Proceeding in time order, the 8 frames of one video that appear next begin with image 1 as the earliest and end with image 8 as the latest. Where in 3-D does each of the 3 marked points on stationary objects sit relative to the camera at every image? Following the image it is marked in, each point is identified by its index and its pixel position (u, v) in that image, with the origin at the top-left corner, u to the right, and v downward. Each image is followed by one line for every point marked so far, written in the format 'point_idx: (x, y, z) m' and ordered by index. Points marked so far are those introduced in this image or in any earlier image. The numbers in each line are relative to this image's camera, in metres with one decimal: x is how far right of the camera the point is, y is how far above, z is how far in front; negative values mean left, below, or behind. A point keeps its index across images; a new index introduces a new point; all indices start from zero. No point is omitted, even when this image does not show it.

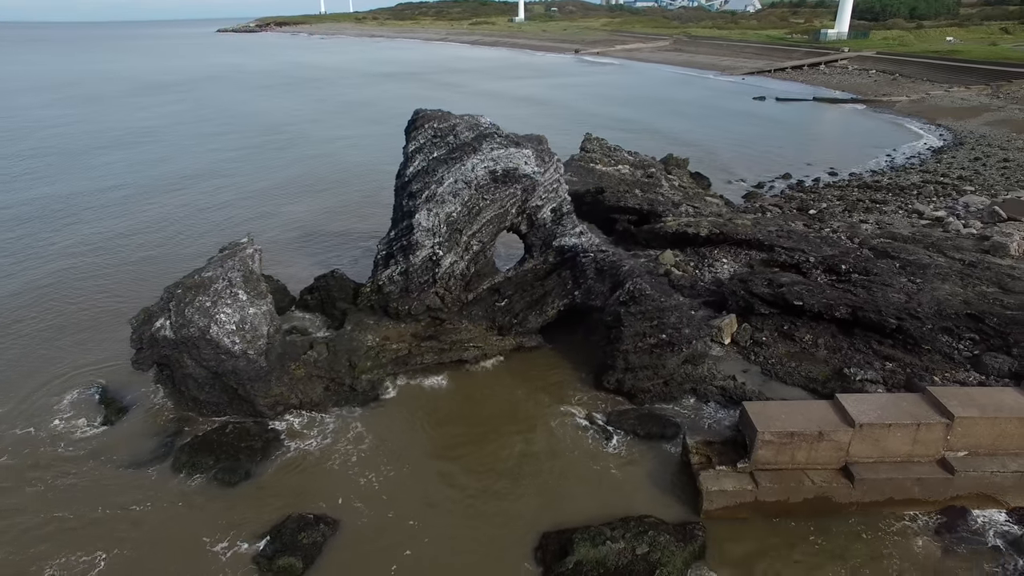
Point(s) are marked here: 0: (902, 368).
0: (+8.3, -1.7, +13.8) m
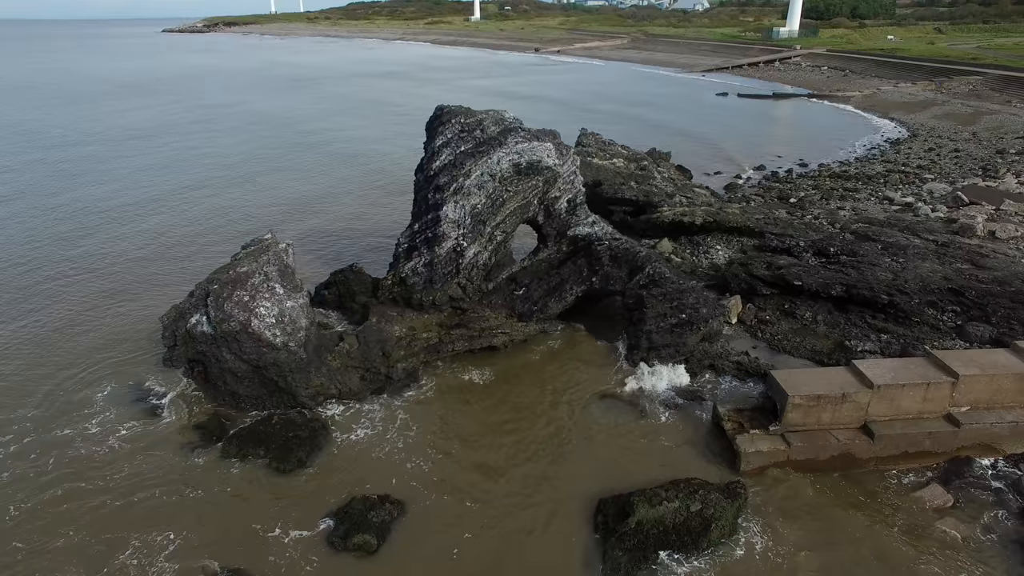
0: (+9.0, -1.2, +15.1) m
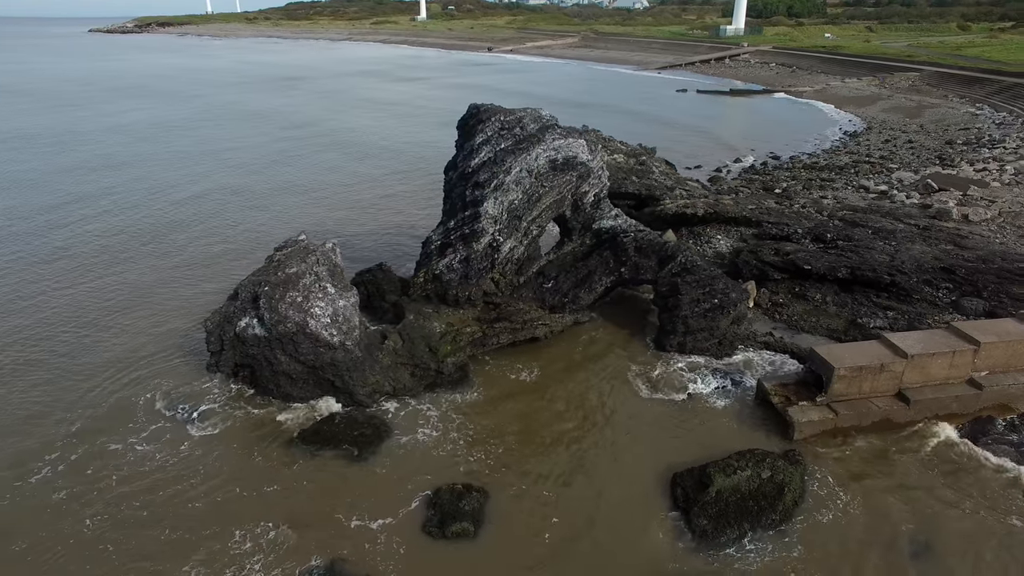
0: (+9.9, -0.7, +16.4) m
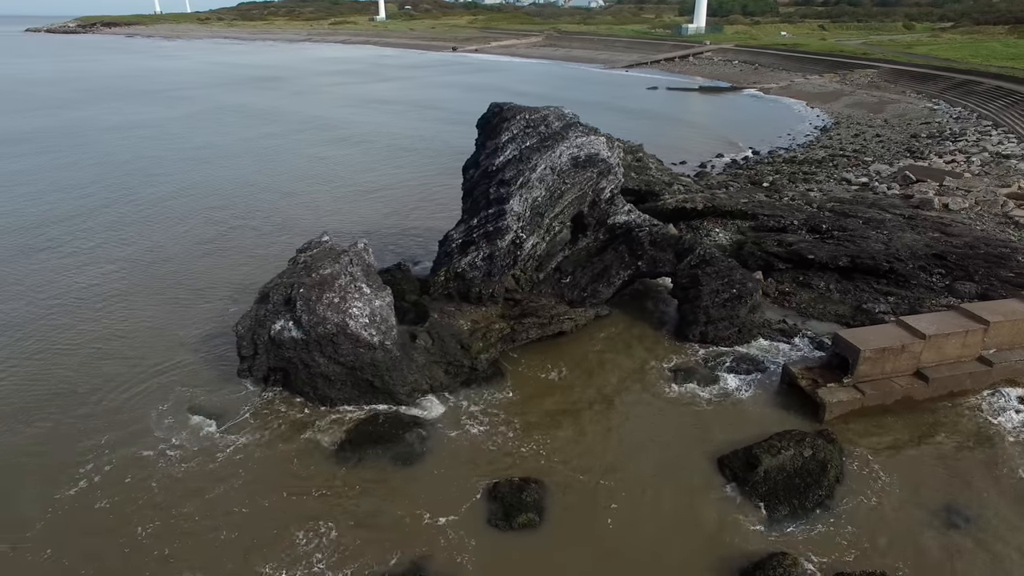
0: (+10.4, -0.3, +17.2) m
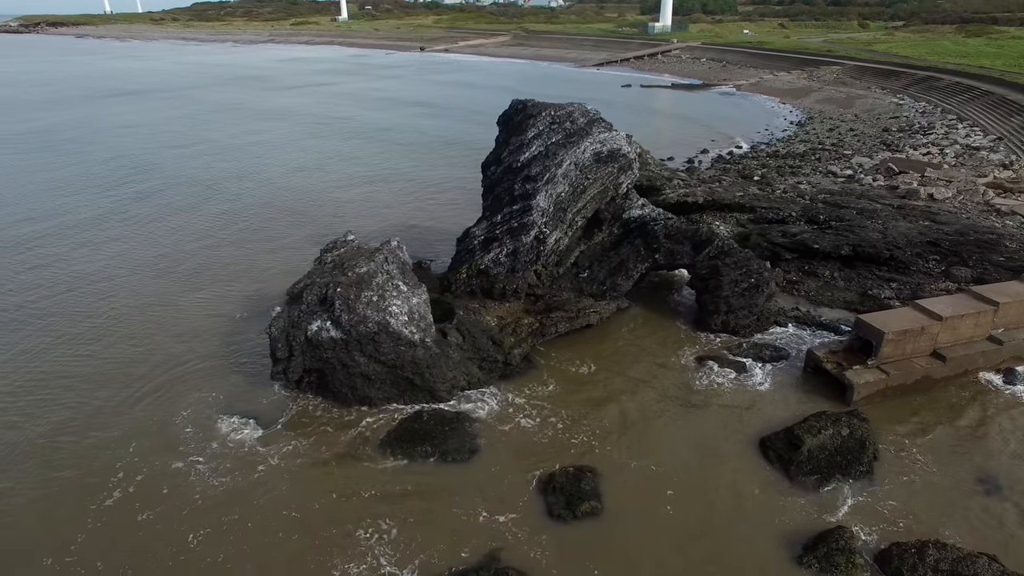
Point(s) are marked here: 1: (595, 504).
0: (+11.0, +0.1, +18.0) m
1: (+1.4, -3.7, +10.9) m
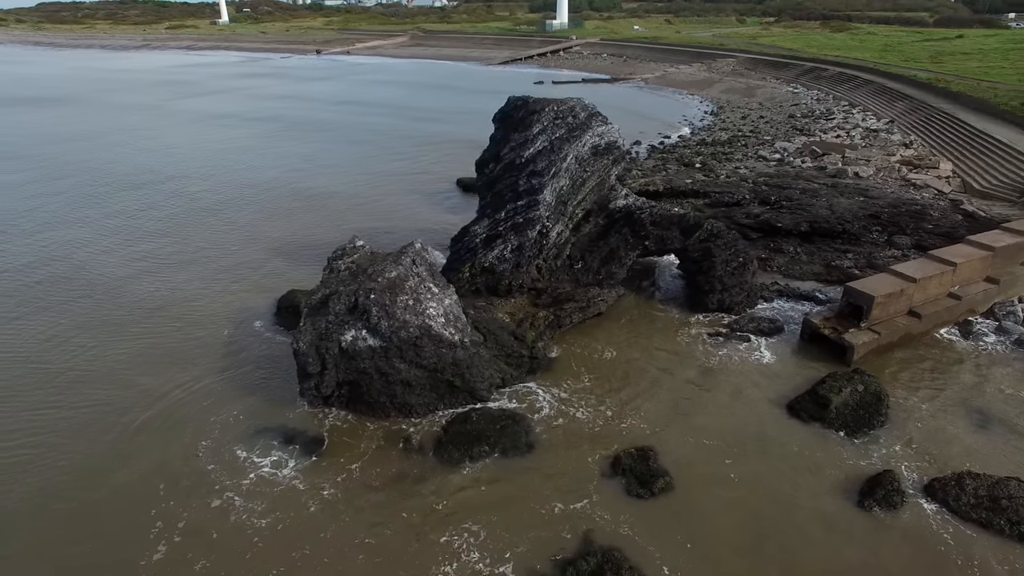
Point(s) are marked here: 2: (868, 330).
0: (+10.7, +1.0, +19.9) m
1: (+2.7, -3.4, +11.4) m
2: (+8.4, -1.0, +15.2) m
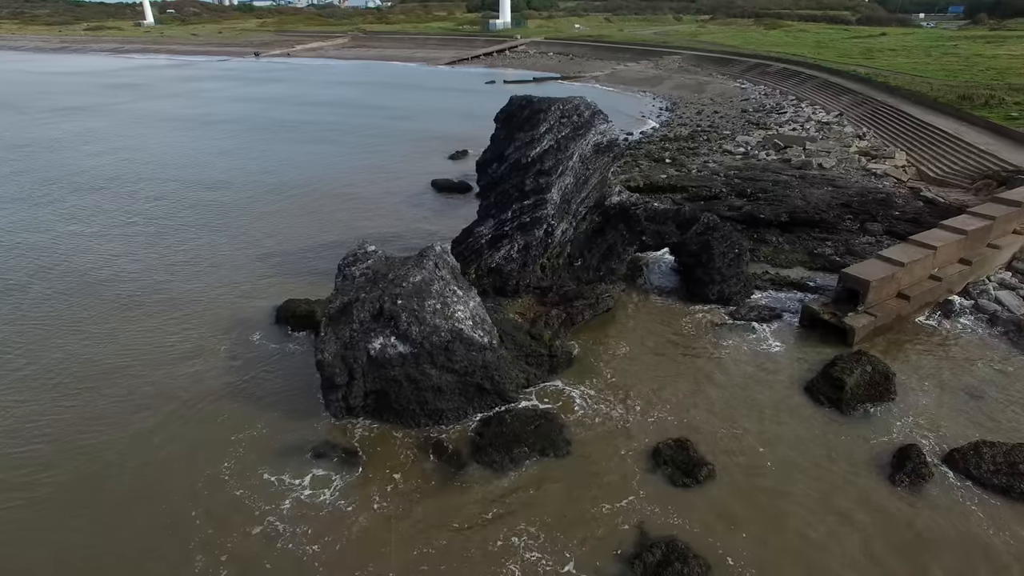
0: (+10.5, +1.5, +20.9) m
1: (+3.5, -3.3, +11.7) m
2: (+8.7, -0.6, +16.0) m
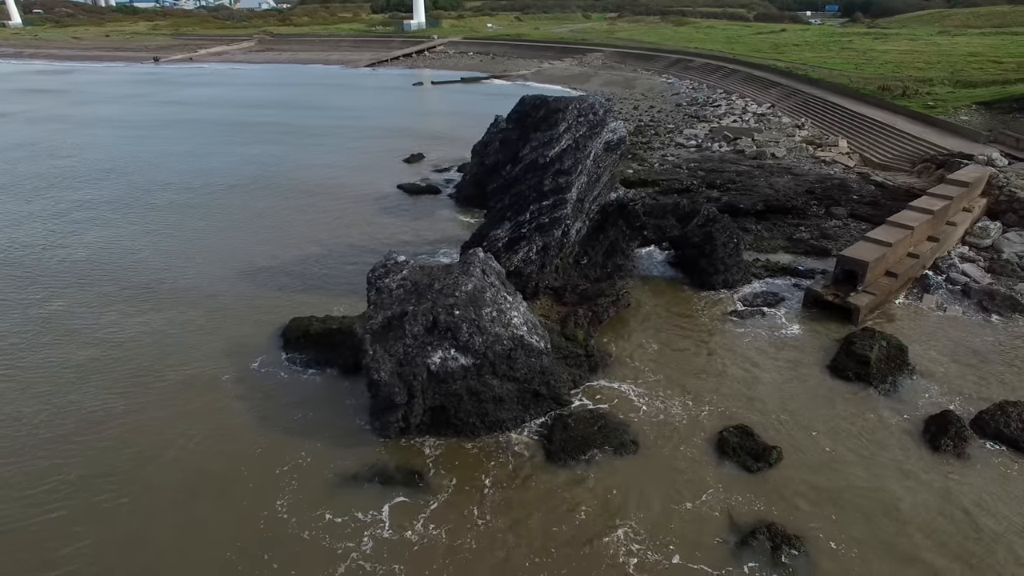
0: (+10.2, +2.1, +22.1) m
1: (+4.9, -3.1, +12.0) m
2: (+9.3, -0.1, +17.0) m
